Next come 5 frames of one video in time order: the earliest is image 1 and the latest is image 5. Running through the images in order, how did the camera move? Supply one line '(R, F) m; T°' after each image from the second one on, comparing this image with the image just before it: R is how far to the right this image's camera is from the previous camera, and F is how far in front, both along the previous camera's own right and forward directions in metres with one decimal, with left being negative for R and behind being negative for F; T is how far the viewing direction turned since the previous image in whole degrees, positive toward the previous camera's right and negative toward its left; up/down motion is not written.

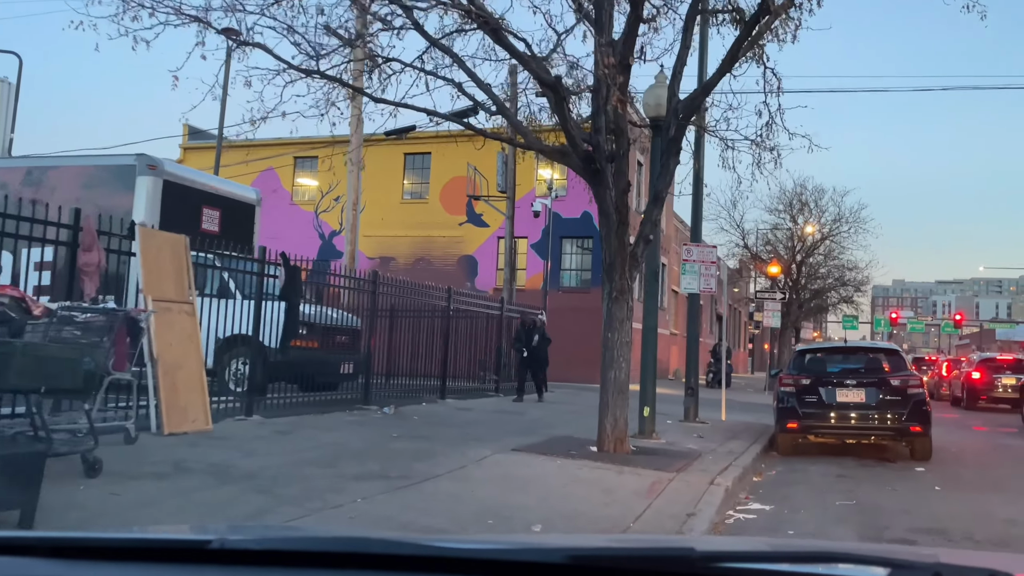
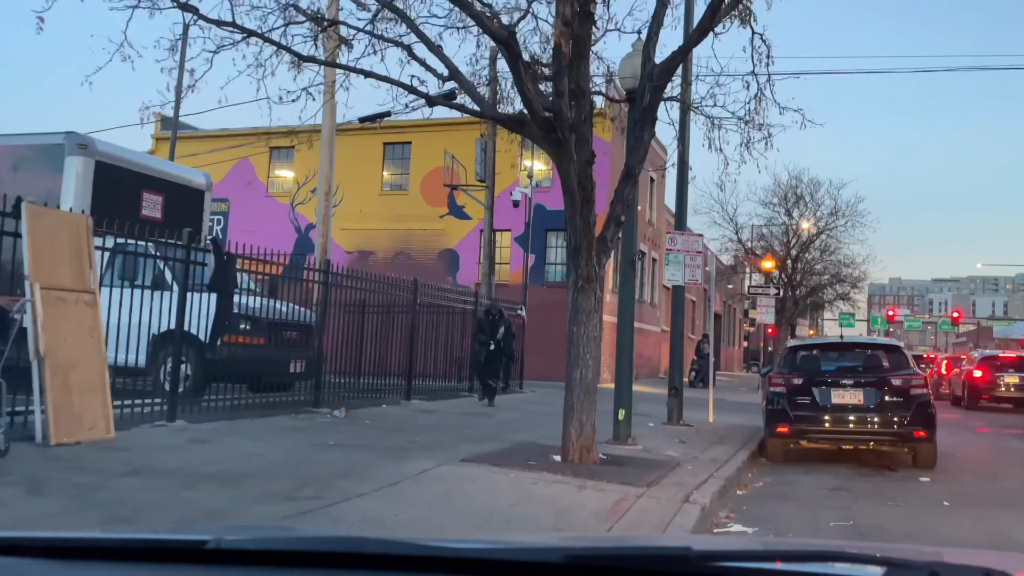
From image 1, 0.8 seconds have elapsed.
(+0.4, +1.1) m; 0°
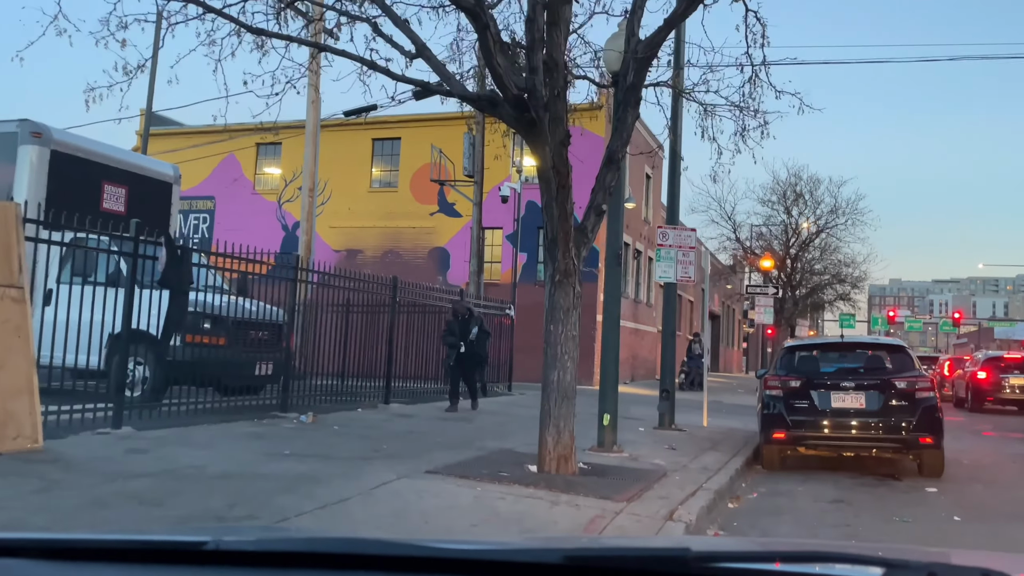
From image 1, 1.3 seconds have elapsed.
(+0.3, +0.7) m; 0°
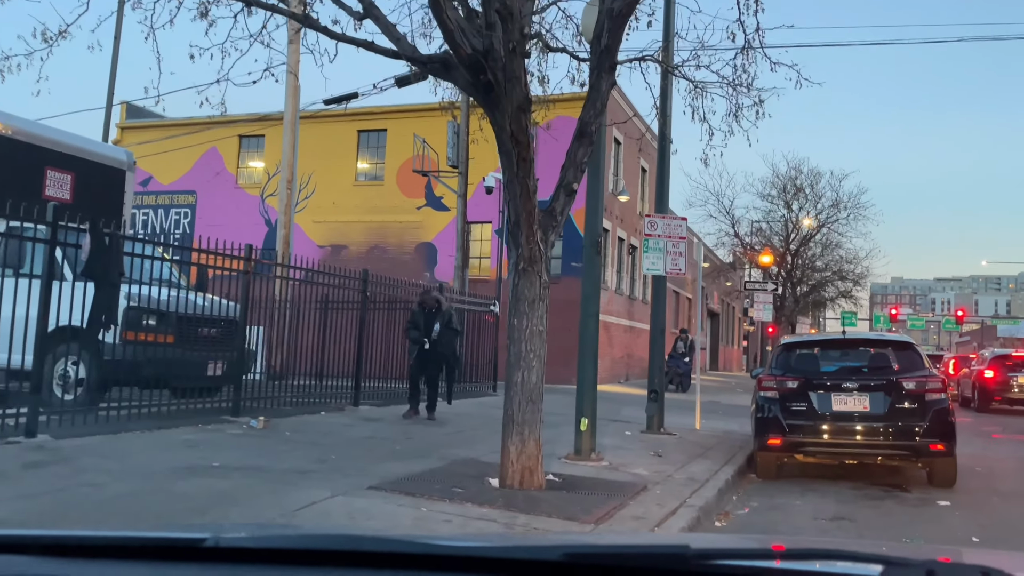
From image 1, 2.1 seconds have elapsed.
(+0.3, +0.9) m; 0°
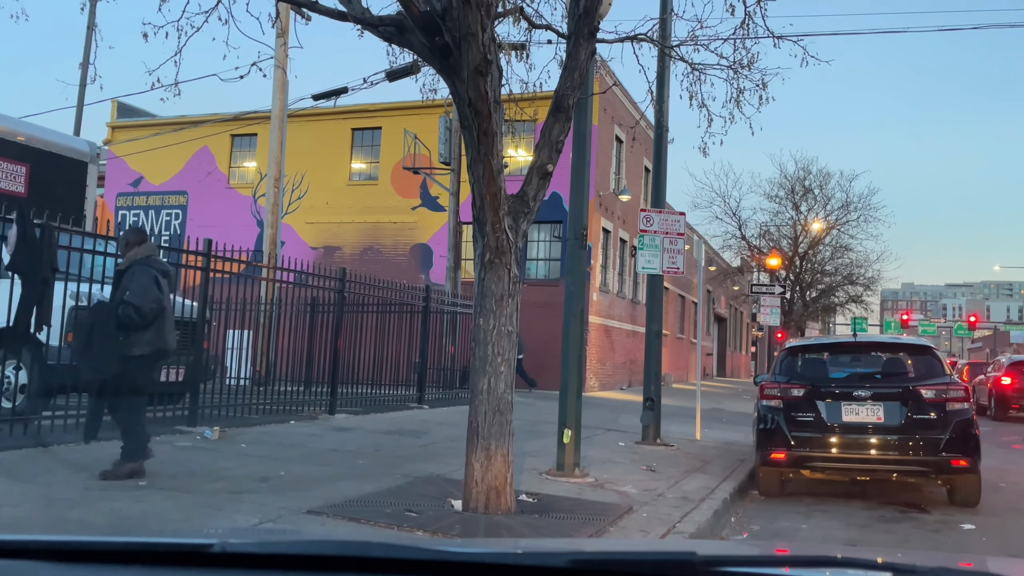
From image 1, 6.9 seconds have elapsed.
(+0.3, +0.8) m; -1°
